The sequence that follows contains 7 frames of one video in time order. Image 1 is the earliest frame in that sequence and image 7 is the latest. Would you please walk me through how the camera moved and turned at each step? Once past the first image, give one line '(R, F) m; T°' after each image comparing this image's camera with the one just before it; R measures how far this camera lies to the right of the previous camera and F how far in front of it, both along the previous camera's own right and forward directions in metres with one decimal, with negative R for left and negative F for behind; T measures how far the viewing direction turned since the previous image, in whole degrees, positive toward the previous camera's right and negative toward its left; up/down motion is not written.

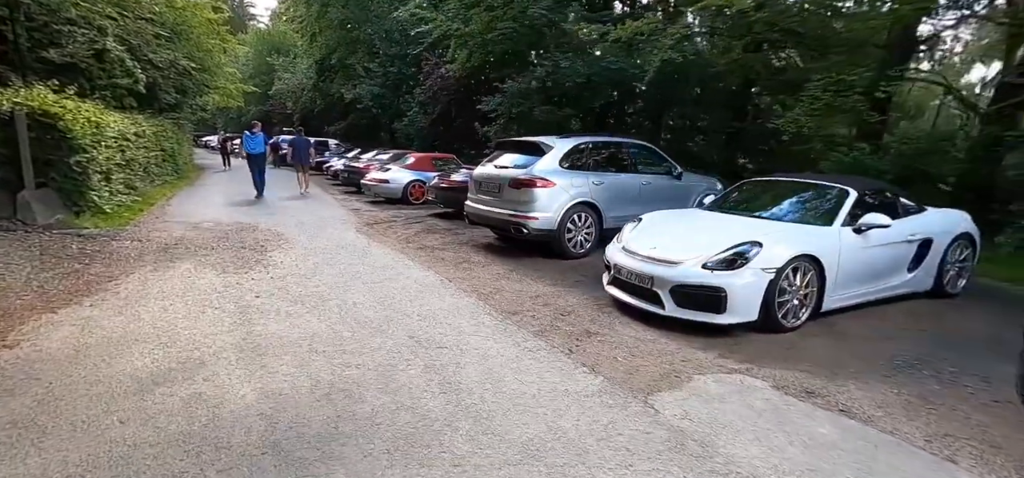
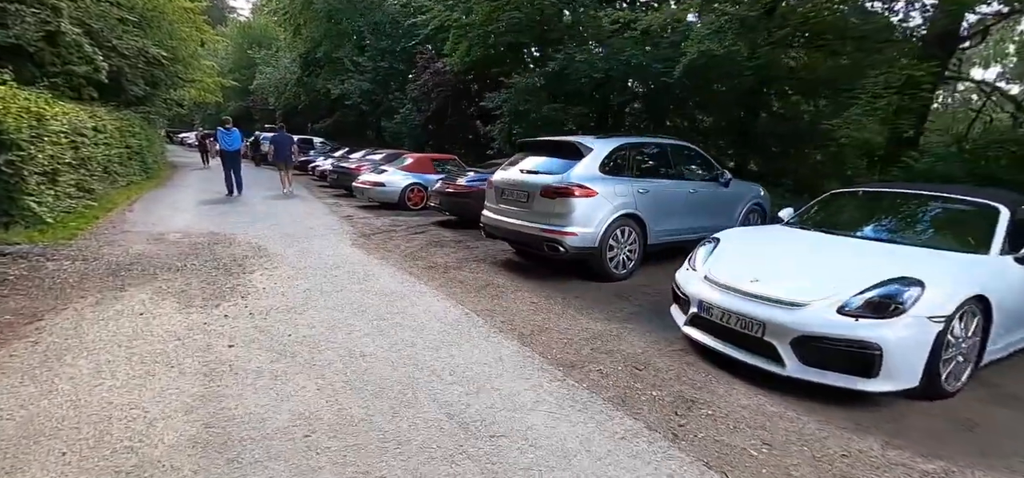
(-0.6, +1.0) m; +2°
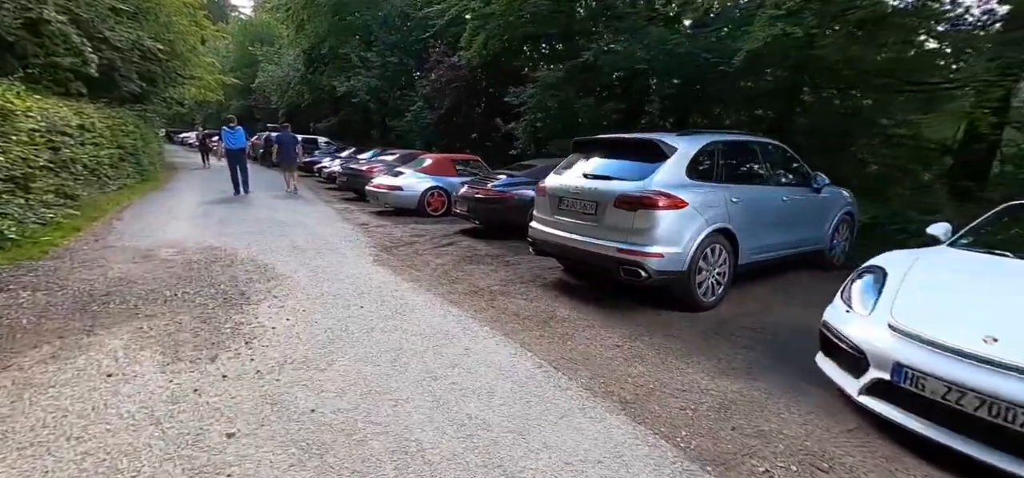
(-0.6, +1.0) m; 0°
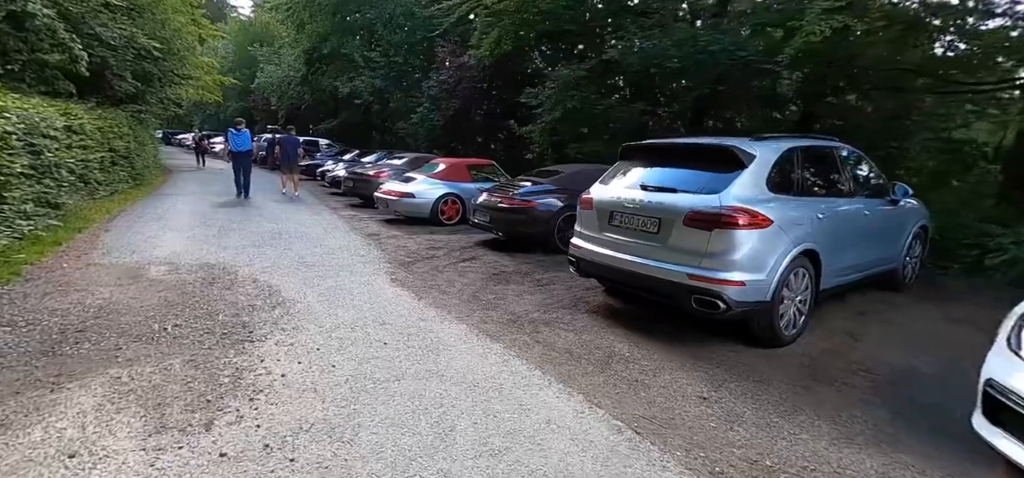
(-0.4, +0.6) m; 0°
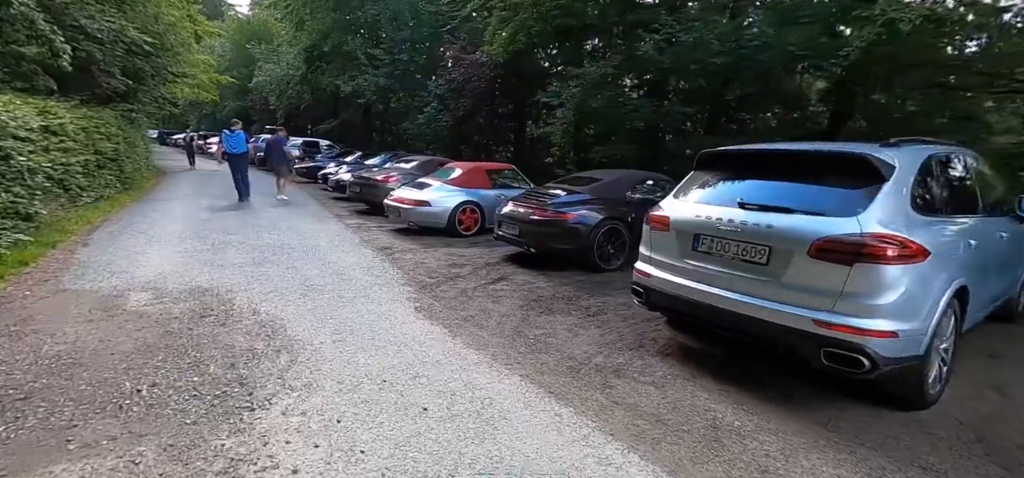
(-0.5, +0.8) m; 0°
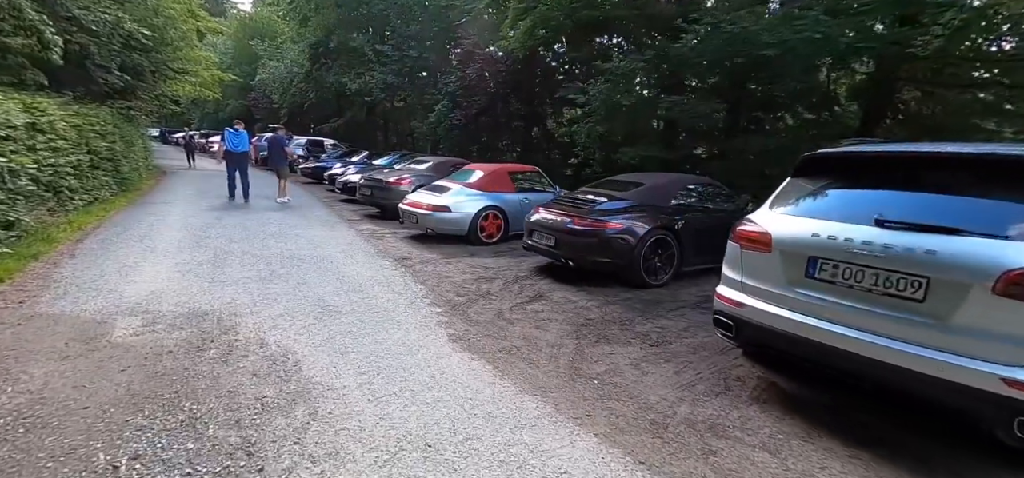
(-0.4, +0.7) m; 0°
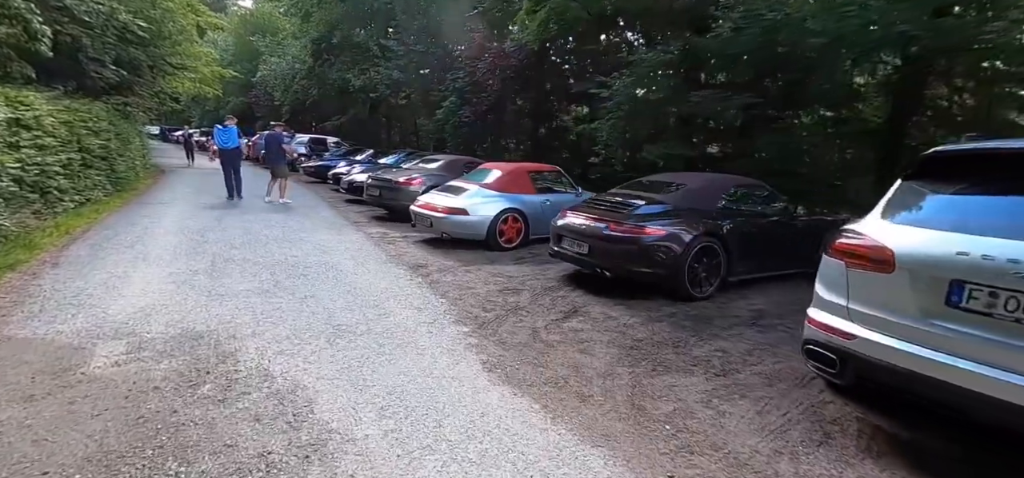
(-0.3, +0.5) m; 0°
